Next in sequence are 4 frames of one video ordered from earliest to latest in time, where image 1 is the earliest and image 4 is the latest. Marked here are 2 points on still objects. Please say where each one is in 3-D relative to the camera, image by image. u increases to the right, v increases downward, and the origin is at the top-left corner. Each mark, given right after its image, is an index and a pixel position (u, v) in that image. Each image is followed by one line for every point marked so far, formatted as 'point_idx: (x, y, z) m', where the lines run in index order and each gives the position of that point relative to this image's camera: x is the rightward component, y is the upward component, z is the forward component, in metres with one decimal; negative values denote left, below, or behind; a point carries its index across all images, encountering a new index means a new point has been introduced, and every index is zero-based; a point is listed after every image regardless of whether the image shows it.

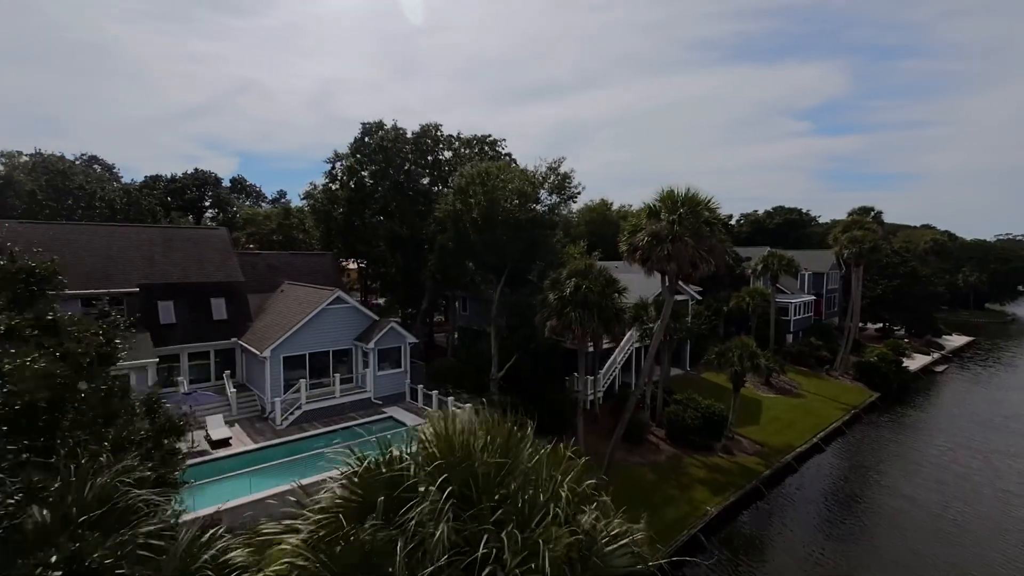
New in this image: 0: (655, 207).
0: (+4.9, +2.8, +16.7) m
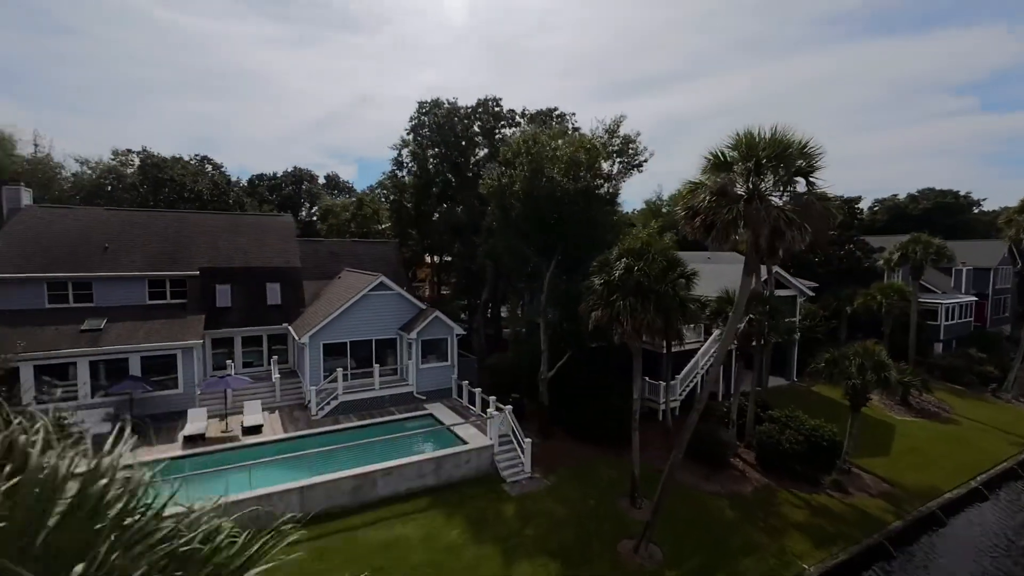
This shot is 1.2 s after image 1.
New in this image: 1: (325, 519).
0: (+5.4, +3.3, +12.3) m
1: (-6.3, -7.8, +16.4) m
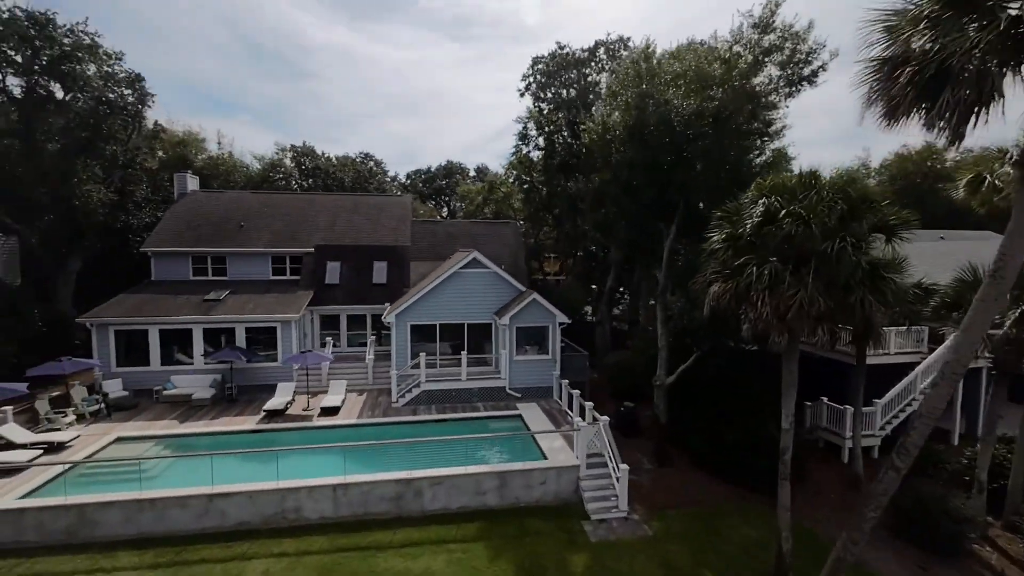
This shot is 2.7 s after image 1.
0: (+5.6, +4.1, +5.8) m
1: (-4.4, -6.8, +13.6) m
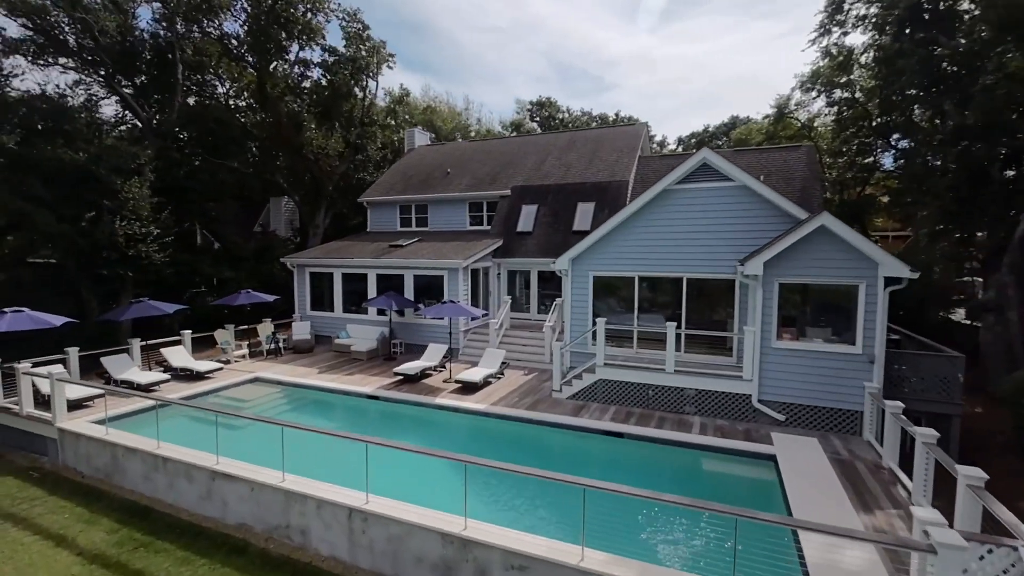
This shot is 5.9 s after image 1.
0: (+2.2, +6.0, -5.1) m
1: (-2.2, -4.6, +7.1) m
